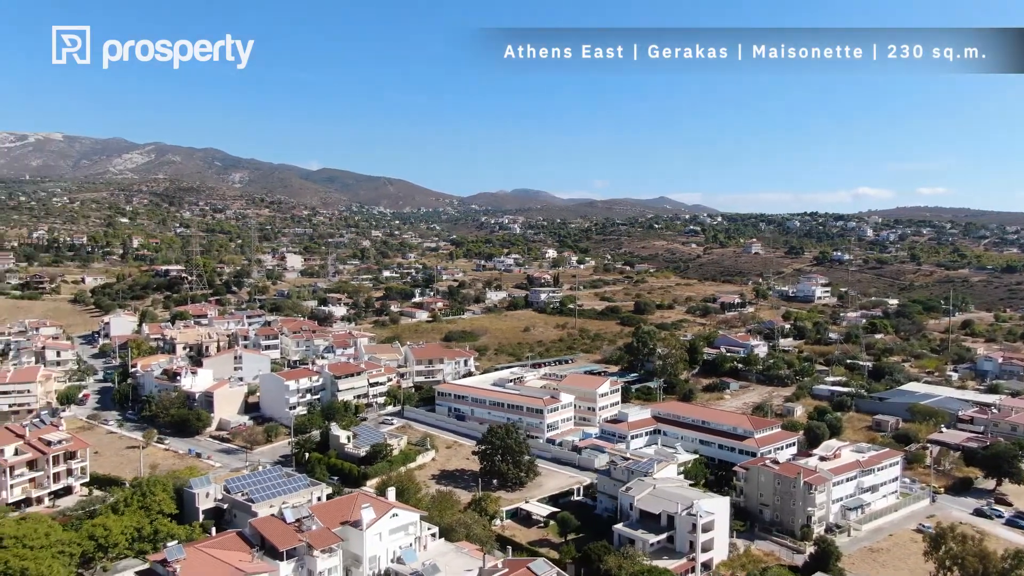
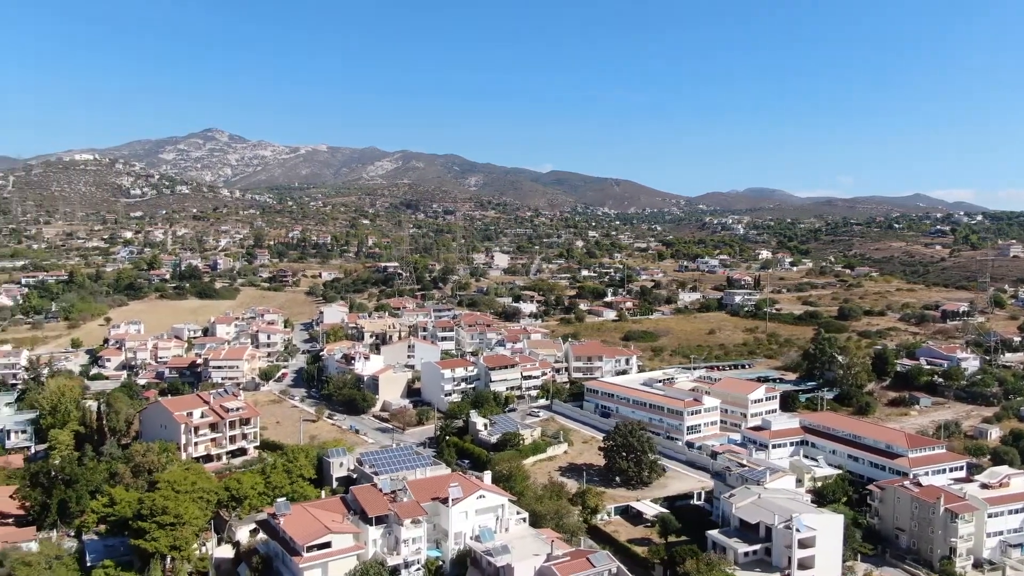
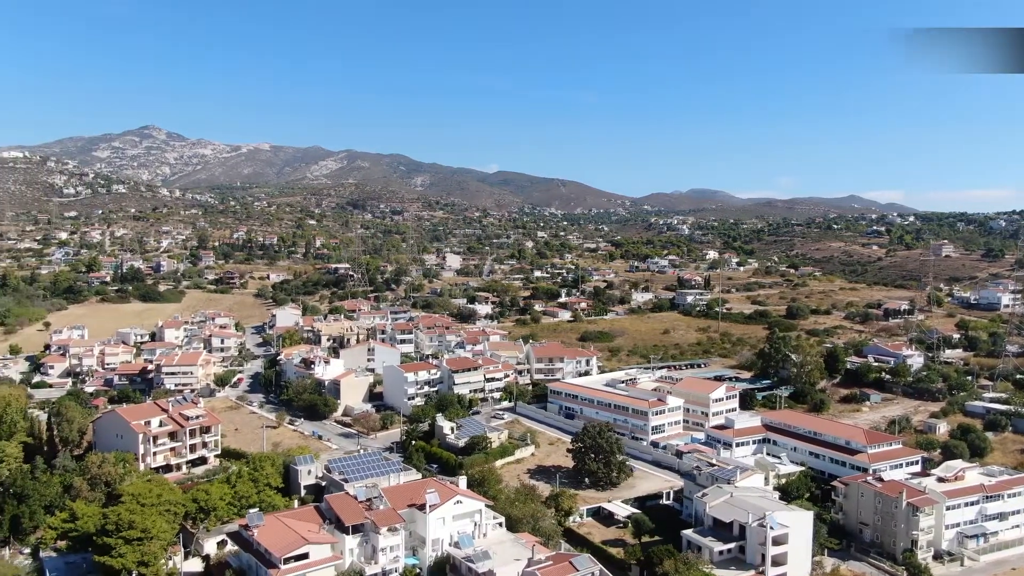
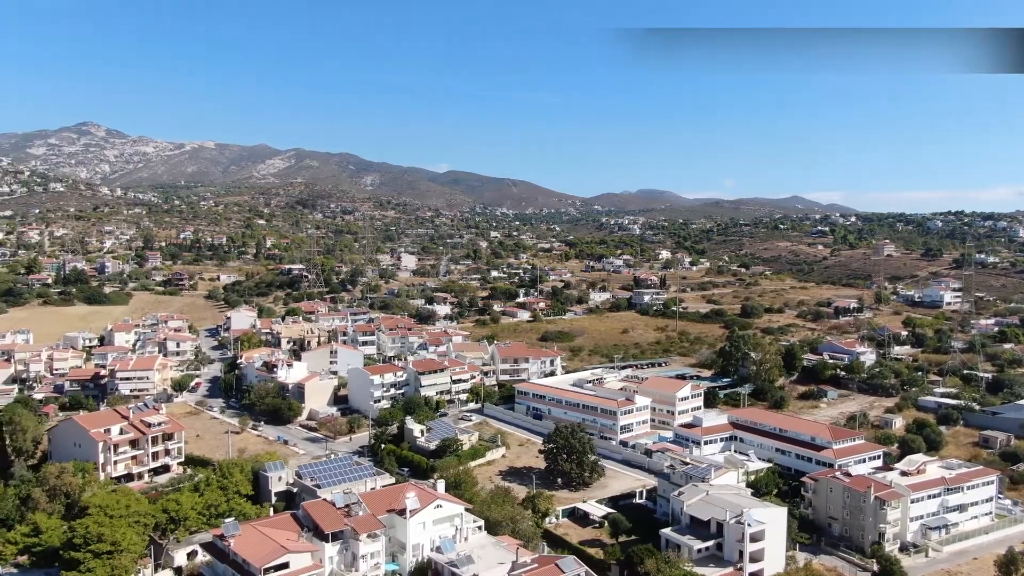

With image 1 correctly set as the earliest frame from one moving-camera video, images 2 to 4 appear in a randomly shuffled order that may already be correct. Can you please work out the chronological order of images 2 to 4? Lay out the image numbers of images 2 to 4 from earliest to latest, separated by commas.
4, 3, 2
